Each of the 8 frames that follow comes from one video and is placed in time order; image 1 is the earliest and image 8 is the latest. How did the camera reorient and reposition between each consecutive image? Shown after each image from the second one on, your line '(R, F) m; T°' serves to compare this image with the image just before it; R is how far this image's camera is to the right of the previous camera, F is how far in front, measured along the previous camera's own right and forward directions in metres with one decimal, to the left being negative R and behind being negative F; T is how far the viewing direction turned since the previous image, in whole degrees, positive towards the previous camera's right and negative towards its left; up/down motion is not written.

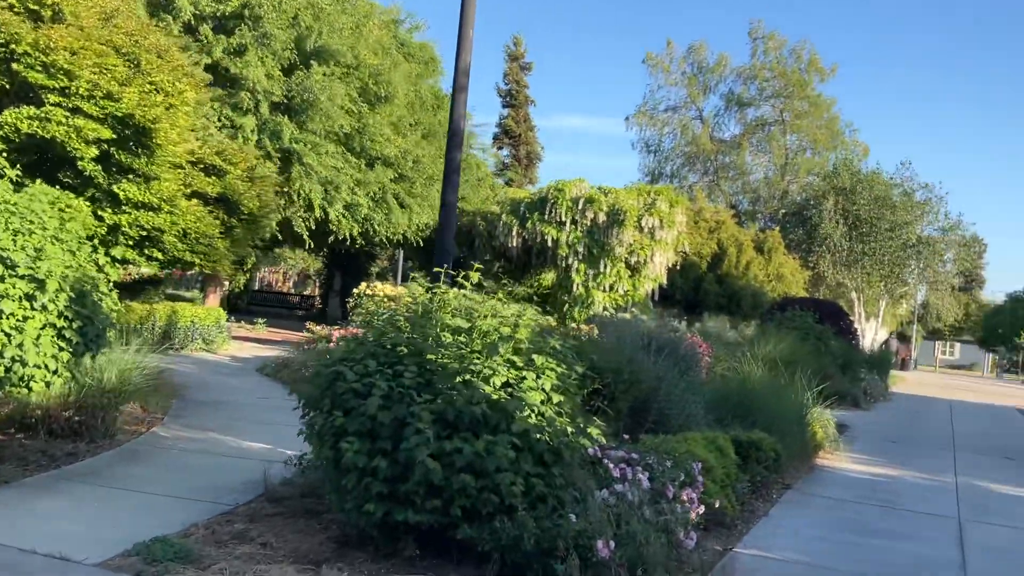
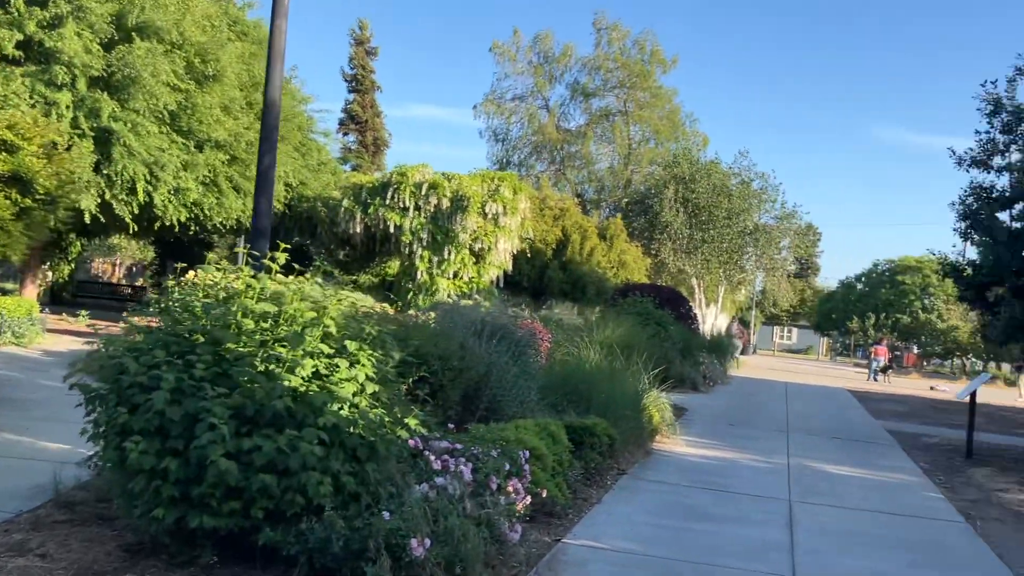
(+0.2, +0.3) m; +8°
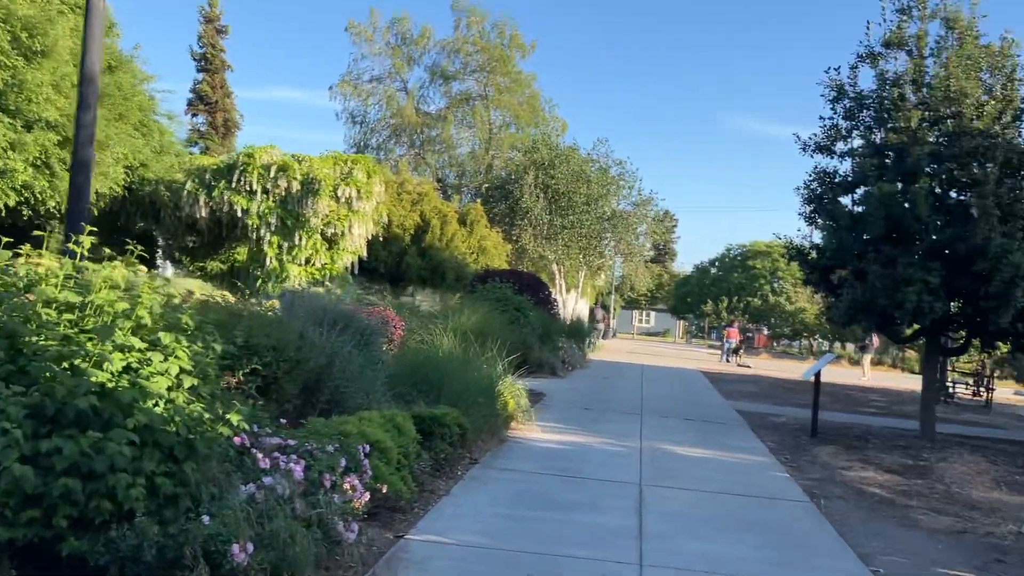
(+0.1, +0.3) m; +7°
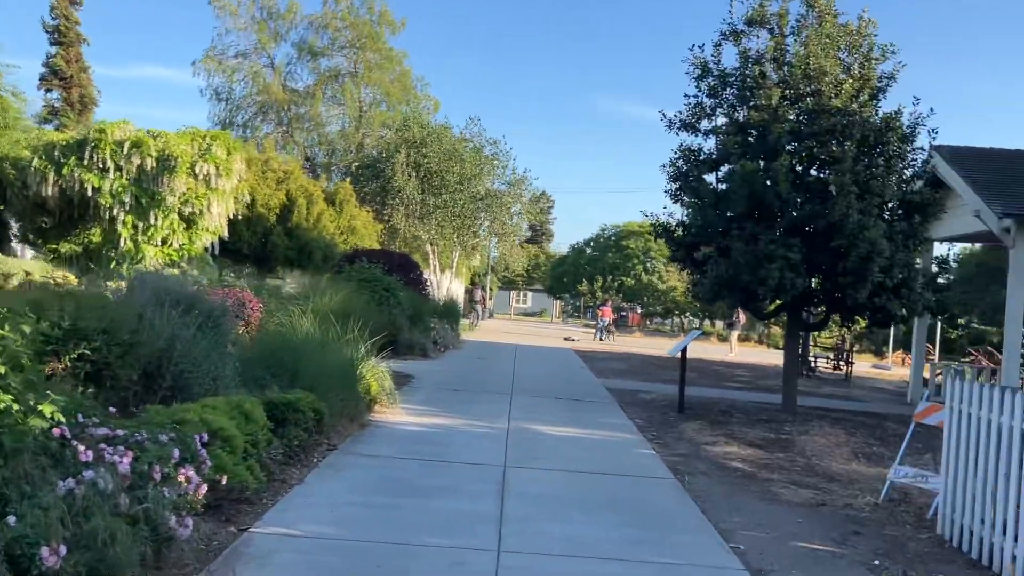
(+0.2, +0.3) m; +6°
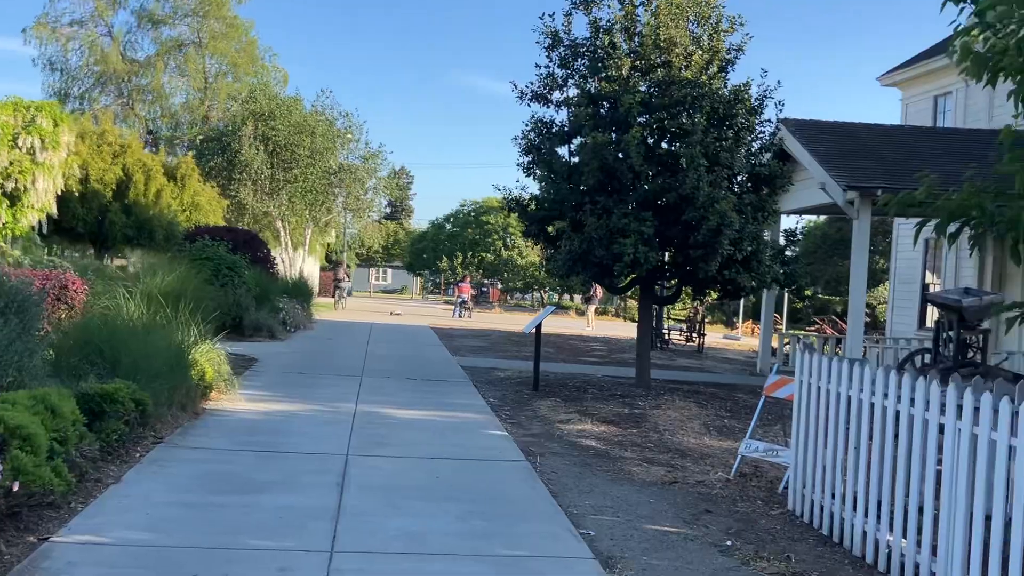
(+0.2, +0.4) m; +7°
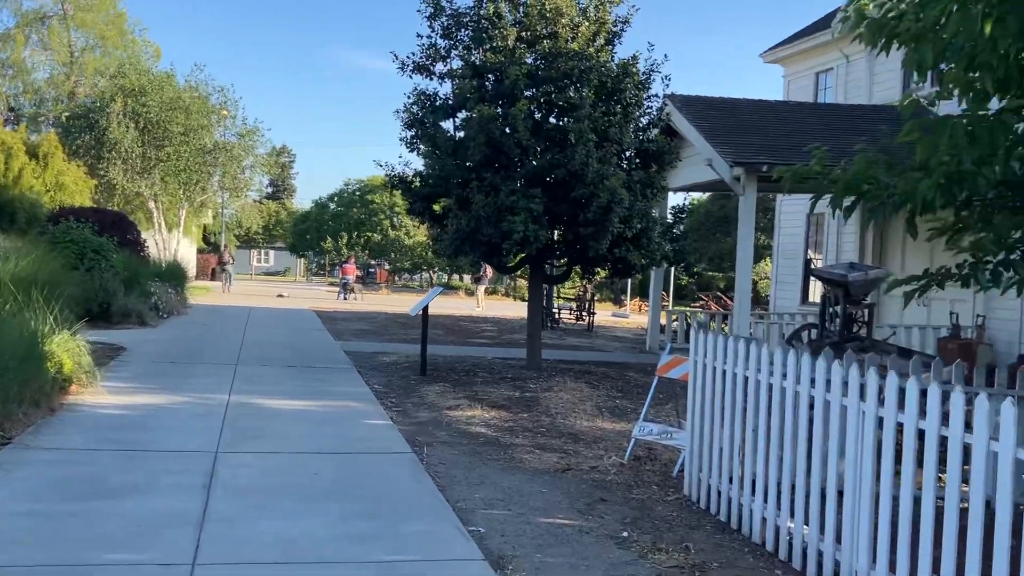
(0.0, +0.4) m; +6°
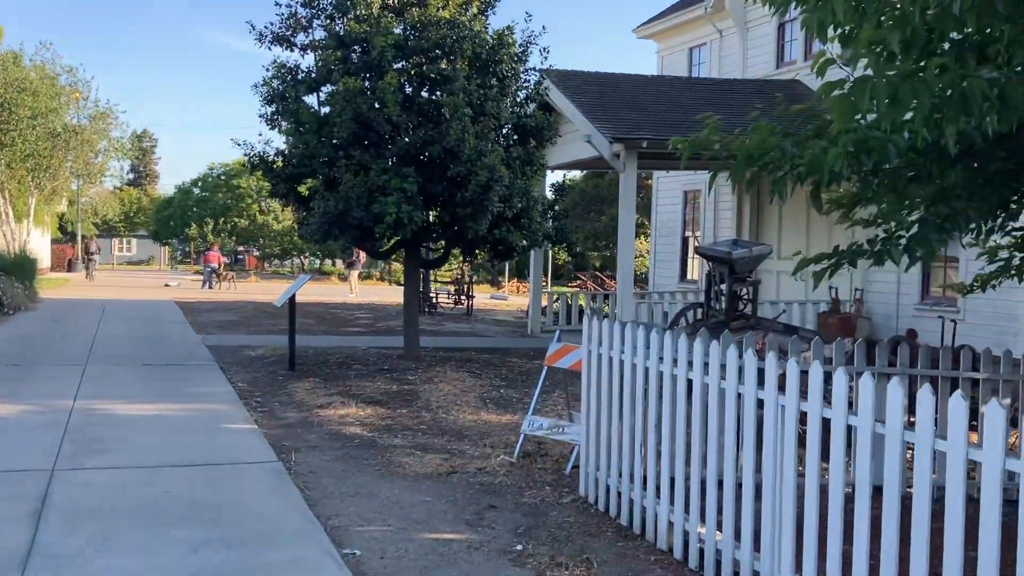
(0.0, +0.7) m; +6°
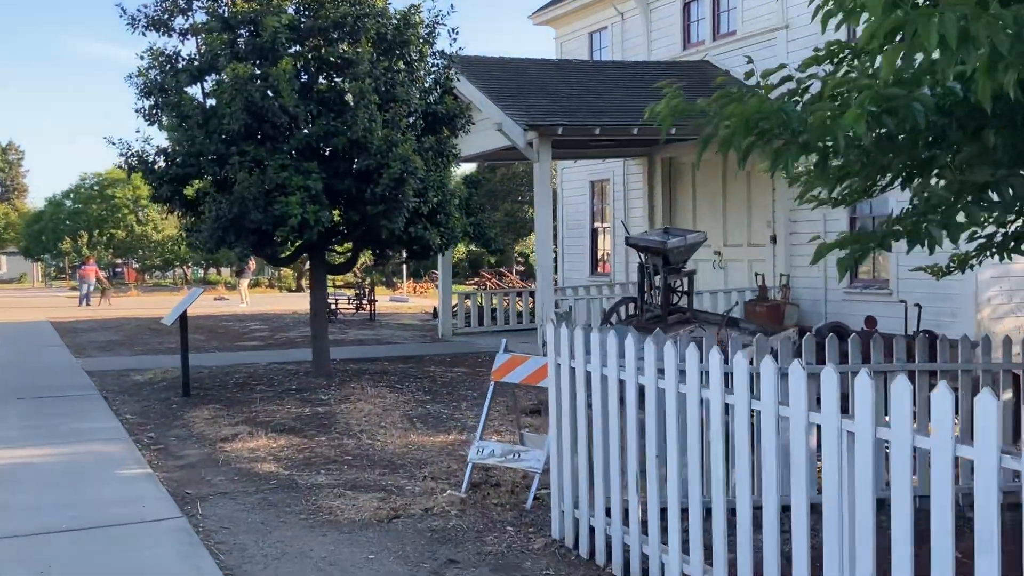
(-0.3, +1.1) m; +6°
